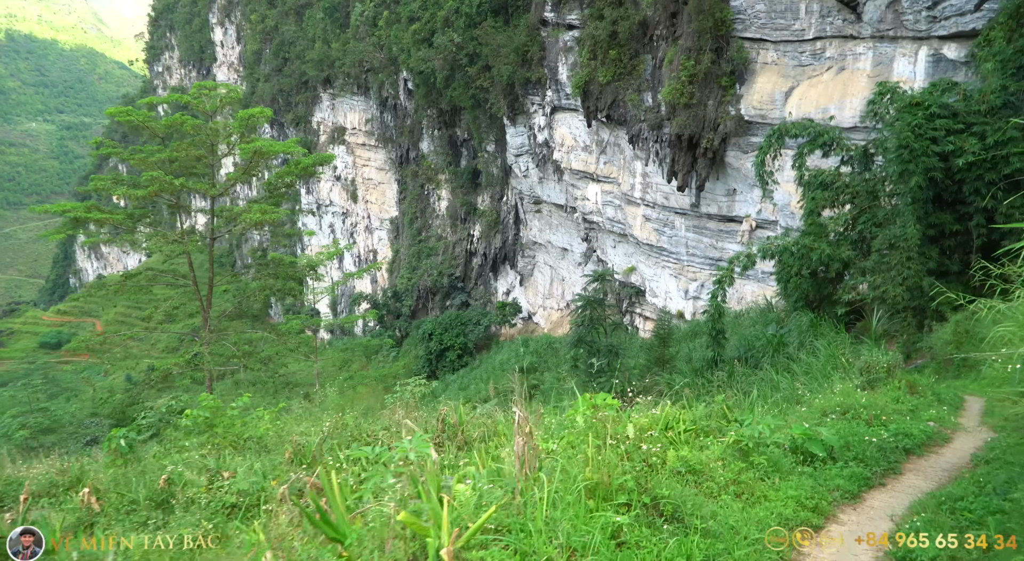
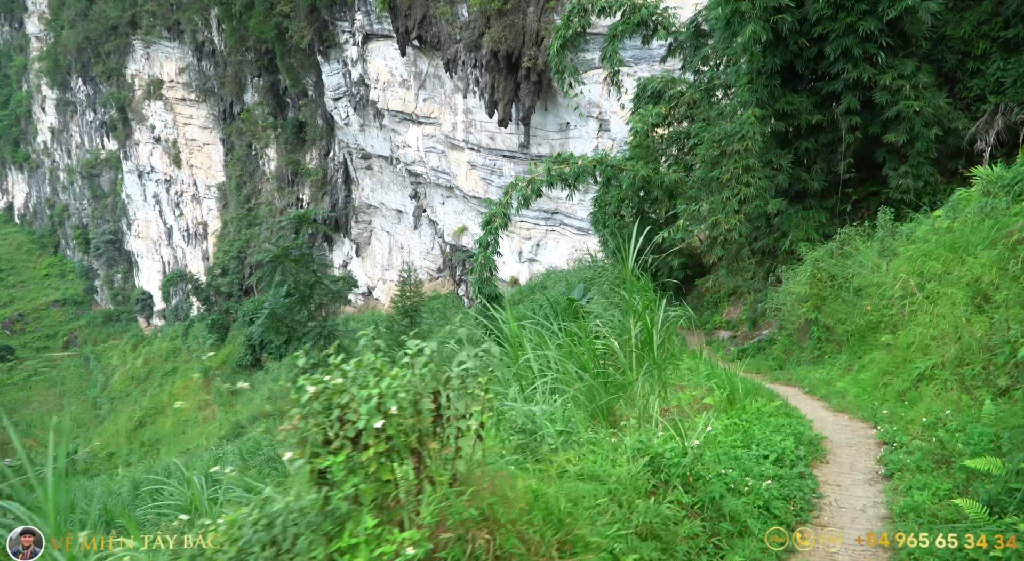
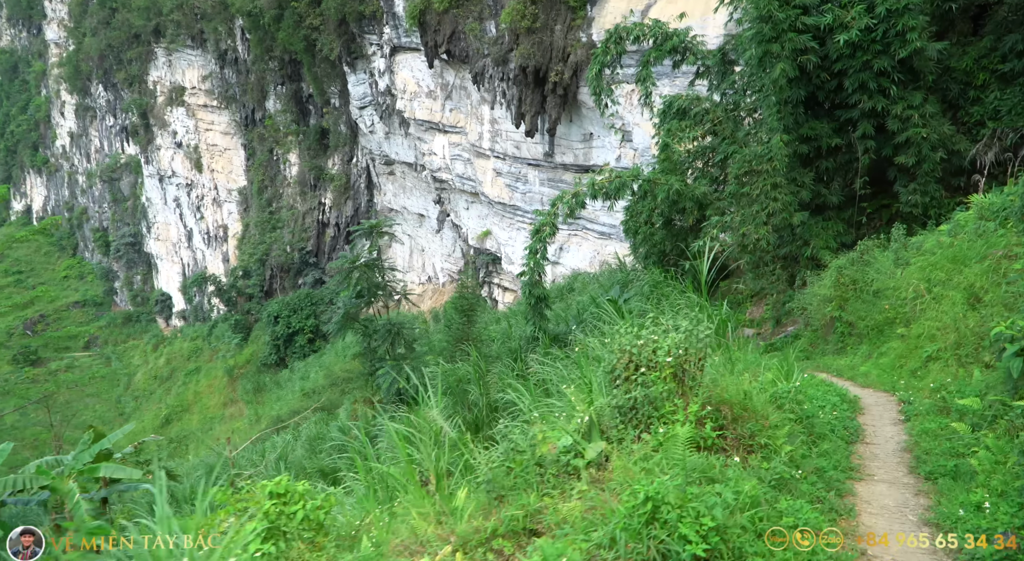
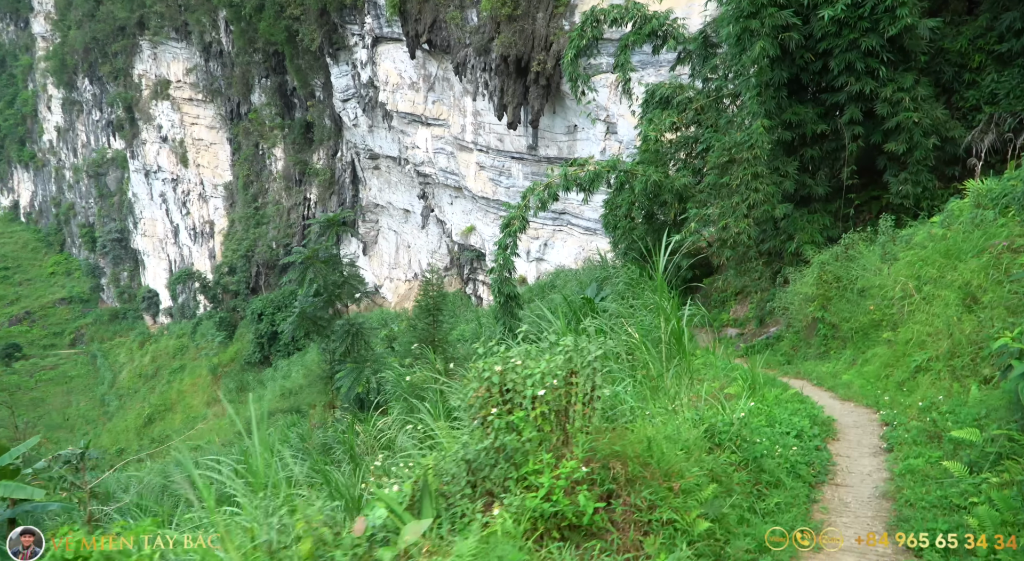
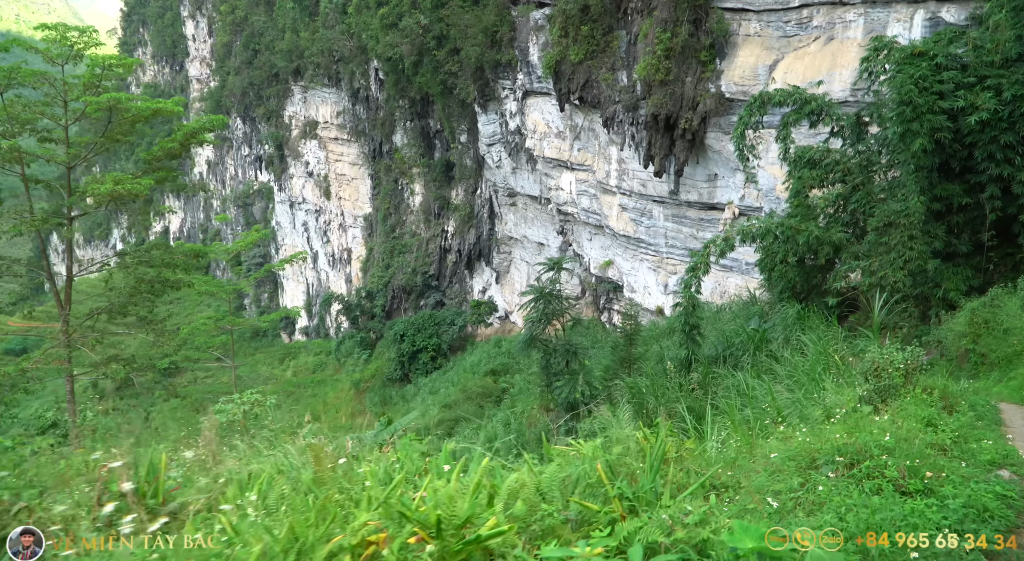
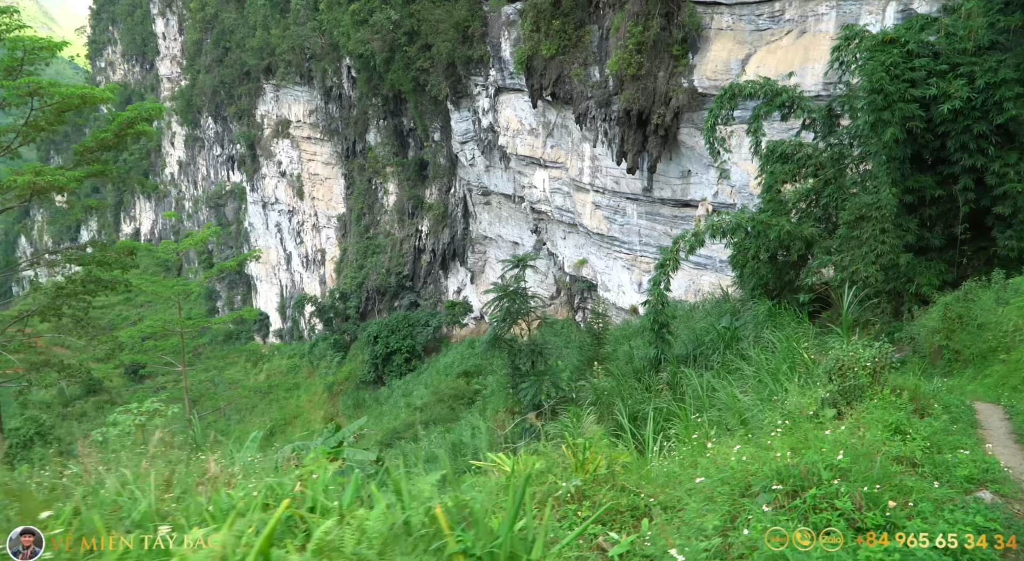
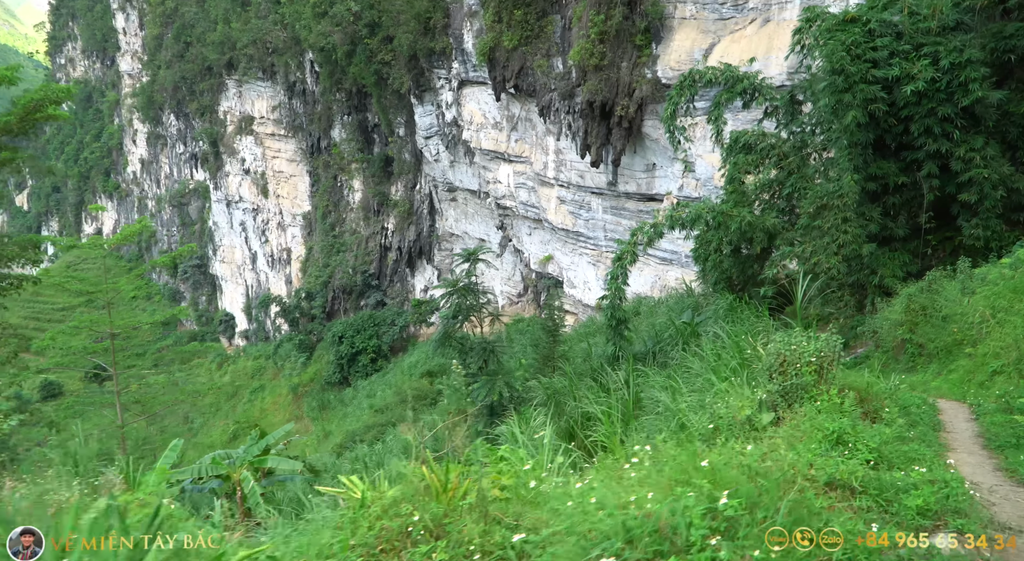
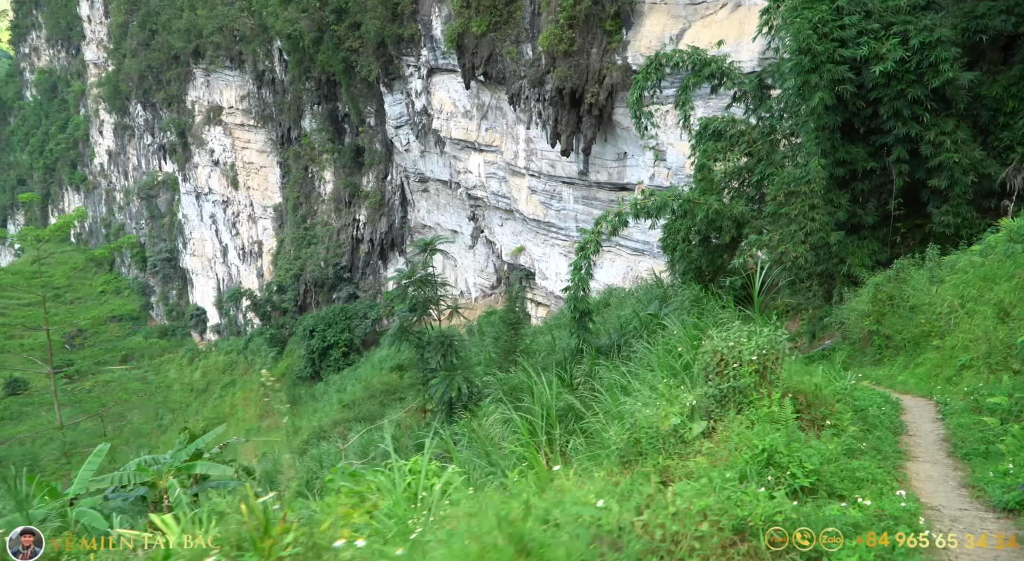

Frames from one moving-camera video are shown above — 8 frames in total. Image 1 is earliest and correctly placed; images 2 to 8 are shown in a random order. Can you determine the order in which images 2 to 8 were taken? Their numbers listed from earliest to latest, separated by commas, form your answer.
5, 6, 7, 8, 3, 4, 2
